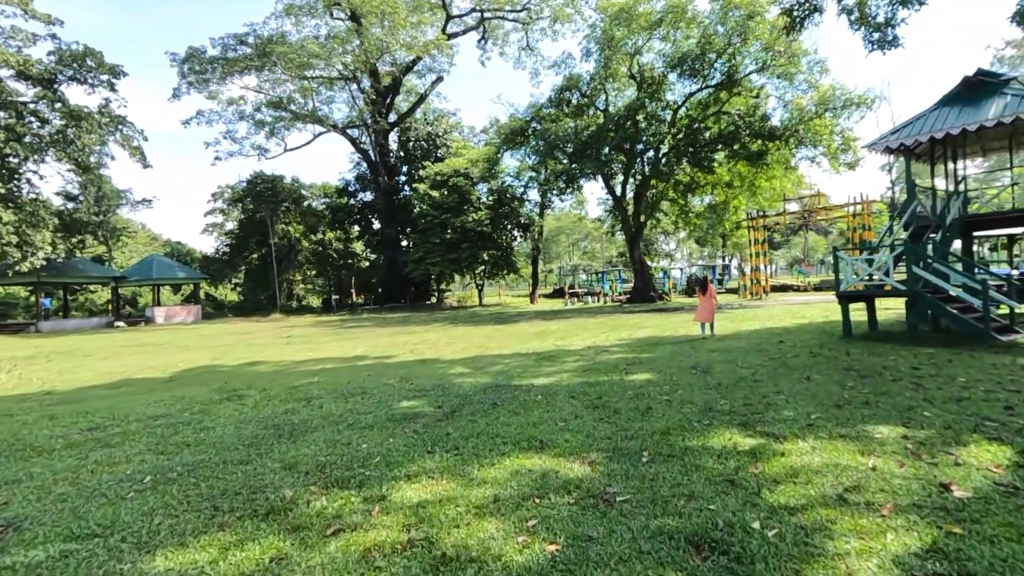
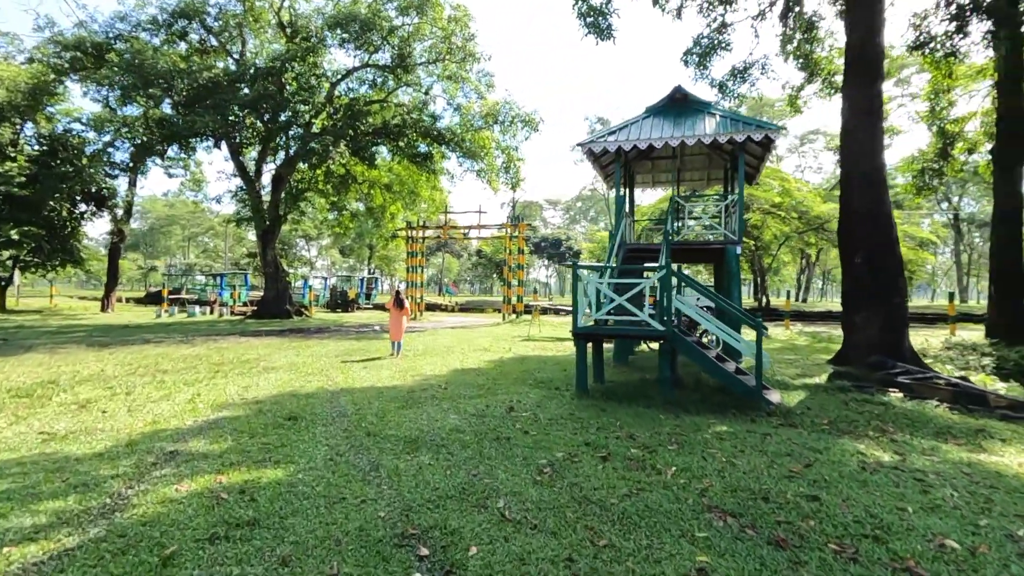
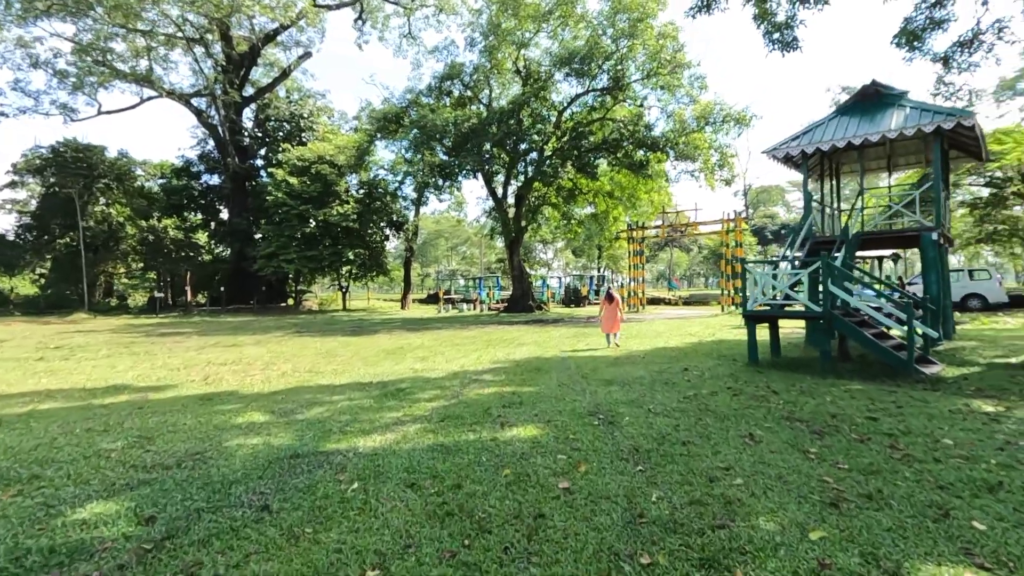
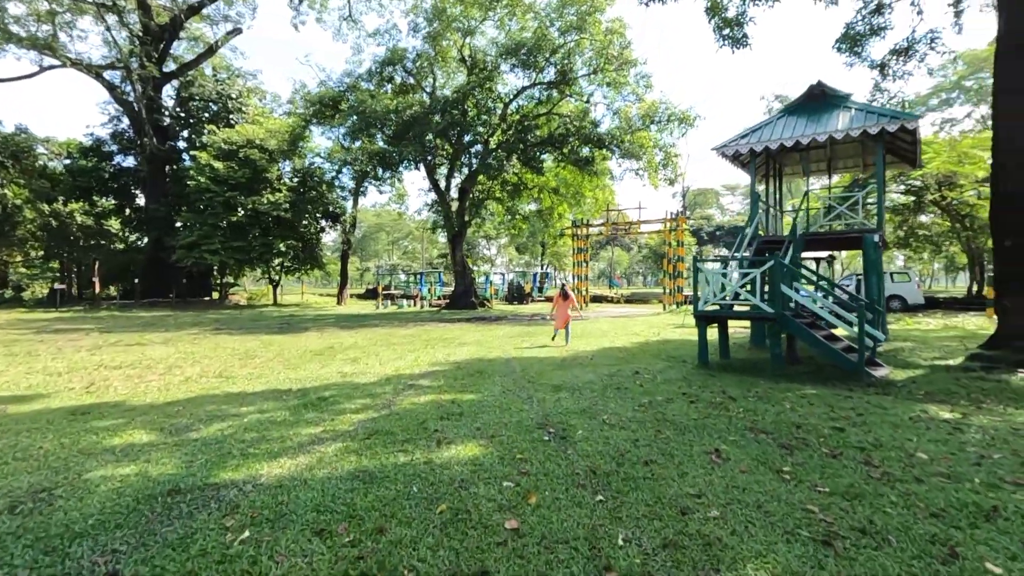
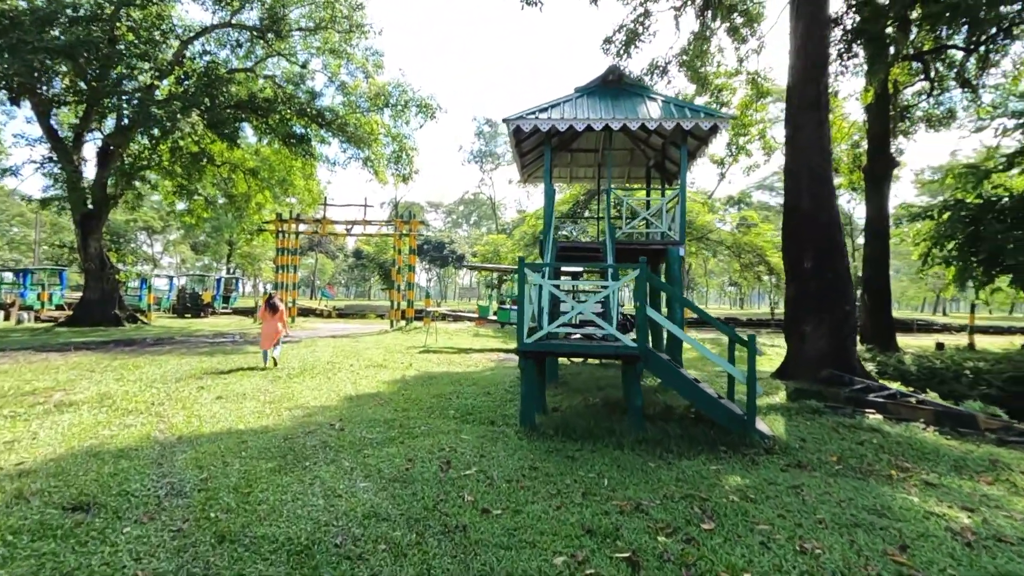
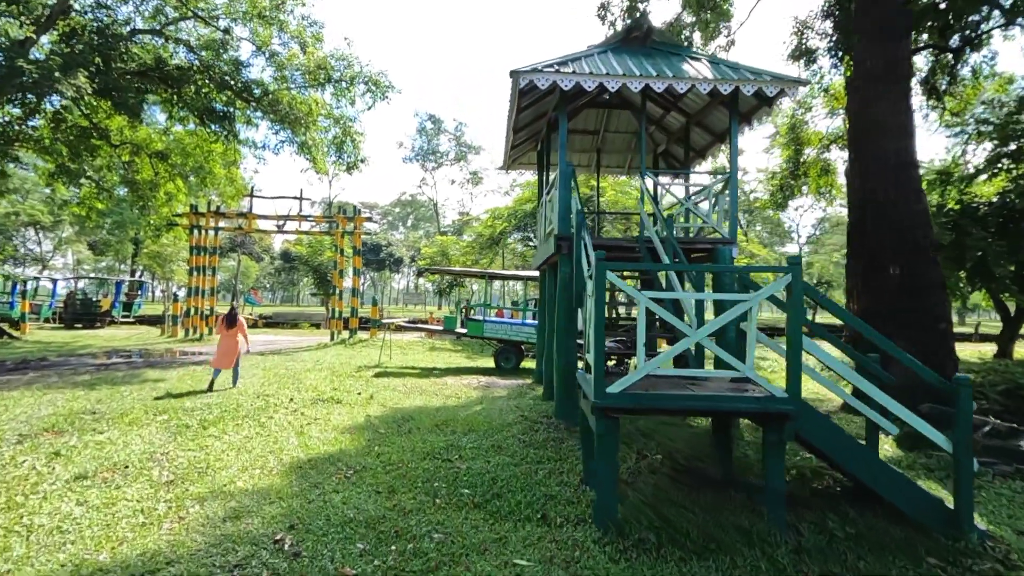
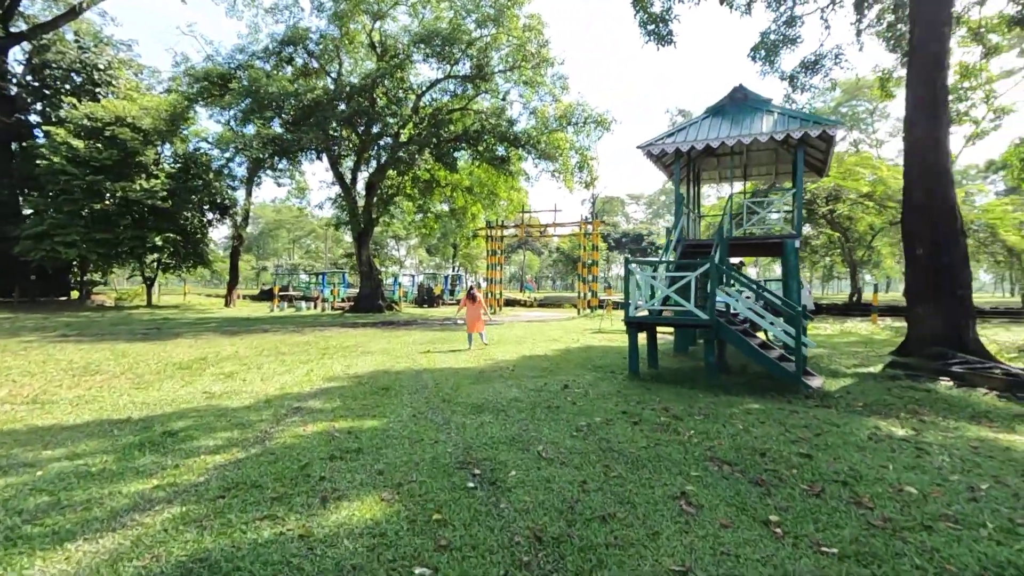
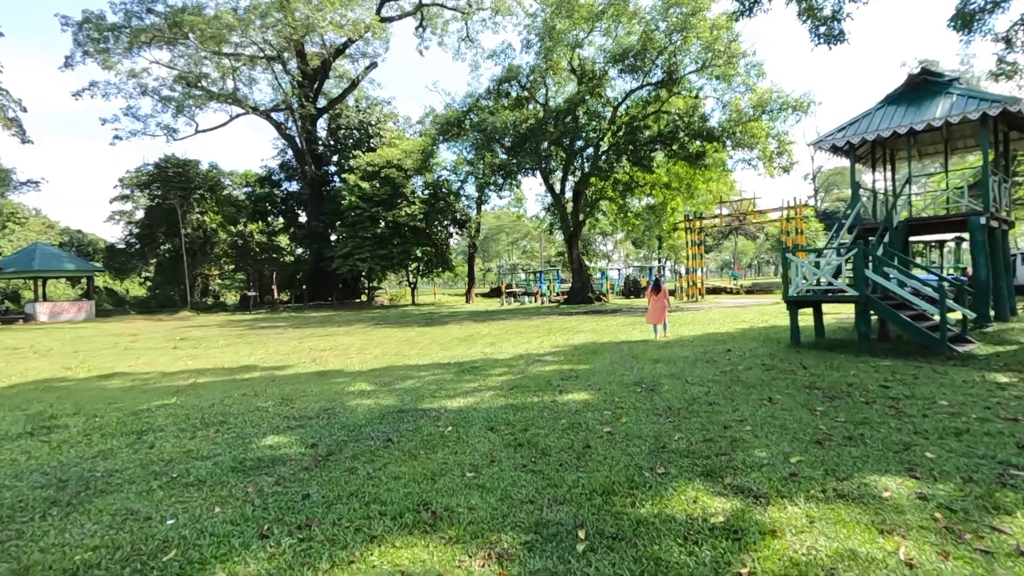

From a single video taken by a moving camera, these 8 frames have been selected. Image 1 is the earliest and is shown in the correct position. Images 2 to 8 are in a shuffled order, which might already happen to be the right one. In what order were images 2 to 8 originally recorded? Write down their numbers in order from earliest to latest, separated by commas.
8, 3, 4, 7, 2, 5, 6
